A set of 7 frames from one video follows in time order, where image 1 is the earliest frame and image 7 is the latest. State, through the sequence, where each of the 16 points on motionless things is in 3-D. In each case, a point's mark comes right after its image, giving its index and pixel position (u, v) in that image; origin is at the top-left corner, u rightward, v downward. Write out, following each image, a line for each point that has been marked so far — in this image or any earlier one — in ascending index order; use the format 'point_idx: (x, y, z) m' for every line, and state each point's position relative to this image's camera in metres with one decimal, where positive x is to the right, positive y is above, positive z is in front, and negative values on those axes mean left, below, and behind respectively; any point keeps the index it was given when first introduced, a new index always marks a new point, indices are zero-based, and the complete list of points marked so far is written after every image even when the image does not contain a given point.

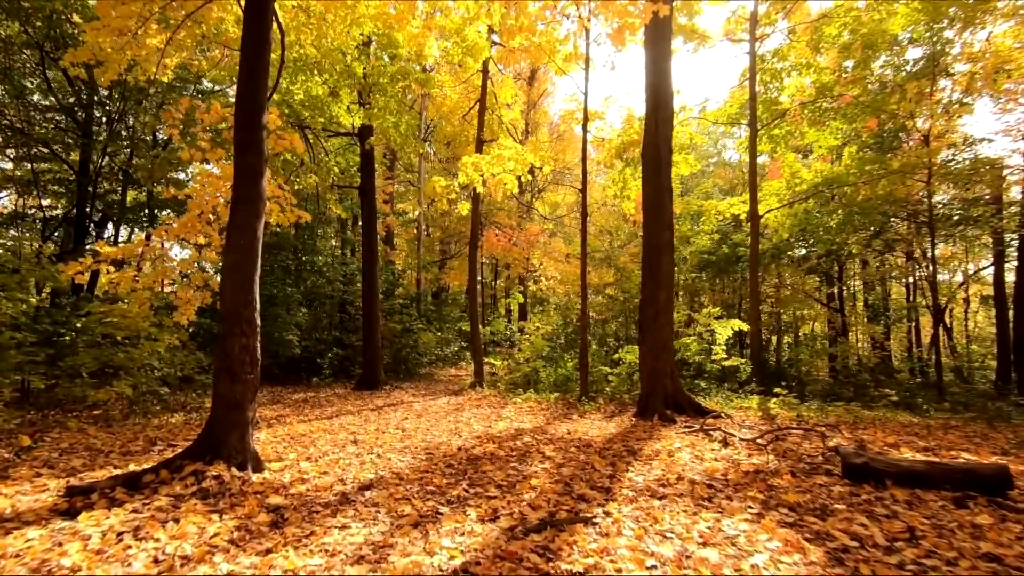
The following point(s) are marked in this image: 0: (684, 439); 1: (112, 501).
0: (+2.1, -1.8, +5.9) m
1: (-2.7, -1.4, +3.3) m
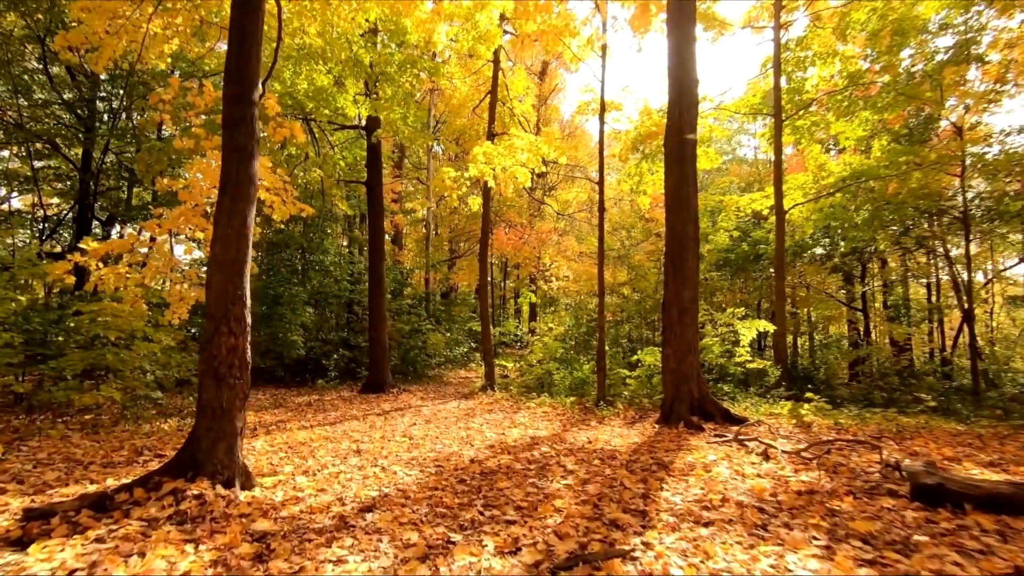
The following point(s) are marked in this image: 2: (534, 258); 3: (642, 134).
0: (+2.3, -1.8, +5.4) m
1: (-2.6, -1.4, +2.8) m
2: (+0.7, +1.0, +16.1) m
3: (+3.0, +3.5, +10.9) m
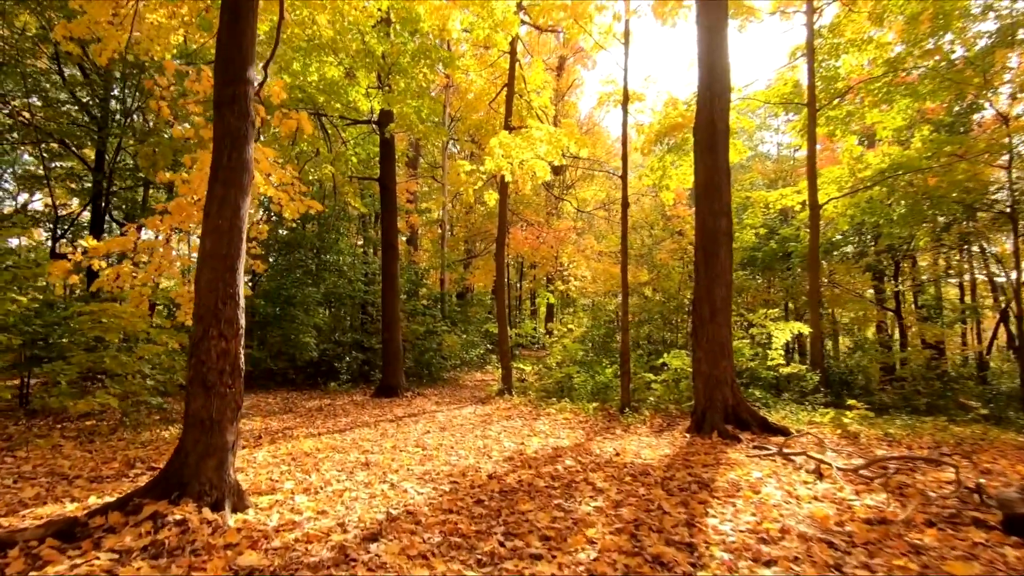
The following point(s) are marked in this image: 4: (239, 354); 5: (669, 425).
0: (+2.5, -1.8, +4.8) m
1: (-2.4, -1.4, +2.5) m
2: (+1.3, +1.0, +15.6) m
3: (+3.3, +3.5, +10.4) m
4: (-1.9, -0.5, +3.4) m
5: (+2.4, -2.1, +7.5) m
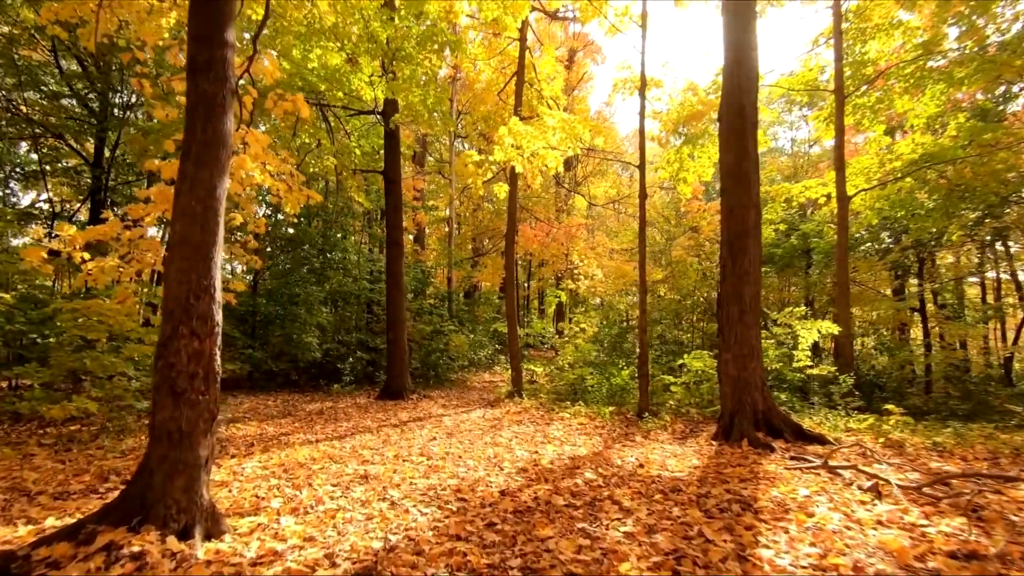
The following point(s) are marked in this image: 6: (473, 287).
0: (+2.6, -1.7, +4.3) m
1: (-2.3, -1.3, +2.0) m
2: (+1.5, +1.0, +15.1) m
3: (+3.5, +3.5, +9.9) m
4: (-1.8, -0.4, +3.0) m
5: (+2.6, -2.1, +7.0) m
6: (-1.6, 0.0, +19.3) m
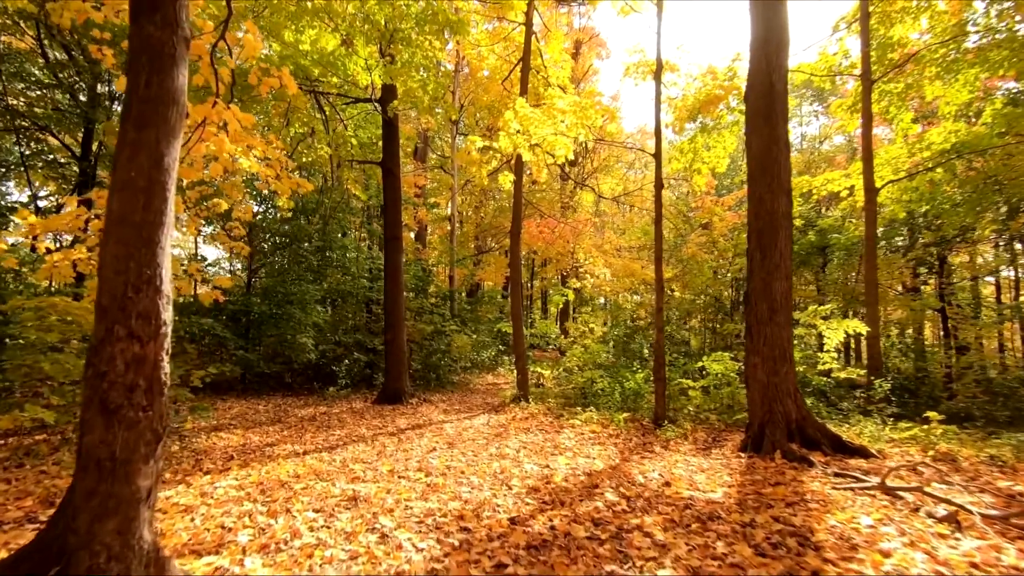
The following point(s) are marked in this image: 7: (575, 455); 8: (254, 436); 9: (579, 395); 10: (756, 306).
0: (+2.7, -1.7, +3.7) m
1: (-2.3, -1.3, +1.4) m
2: (+1.7, +1.0, +14.6) m
3: (+3.7, +3.6, +9.3) m
4: (-1.7, -0.4, +2.4) m
5: (+2.7, -2.0, +6.4) m
6: (-1.4, +0.1, +18.7) m
7: (+0.7, -2.0, +5.7) m
8: (-3.3, -1.9, +6.2) m
9: (+1.3, -2.1, +9.6) m
10: (+3.0, -0.2, +6.0) m
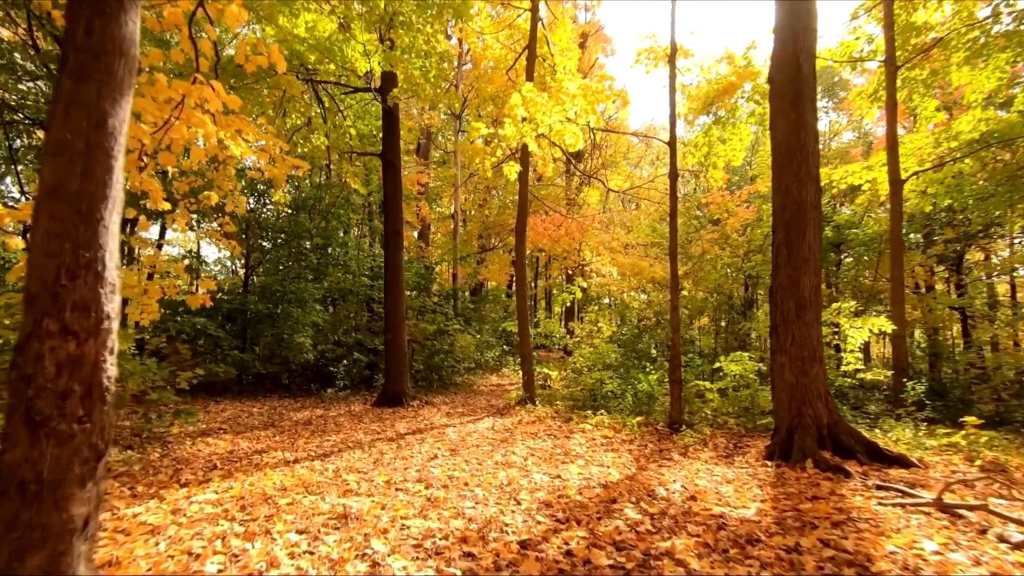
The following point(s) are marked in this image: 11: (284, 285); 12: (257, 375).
0: (+2.8, -1.6, +3.3) m
1: (-2.2, -1.2, +1.0) m
2: (+1.8, +1.1, +14.1) m
3: (+3.8, +3.6, +8.8) m
4: (-1.7, -0.3, +2.0) m
5: (+2.8, -2.0, +6.0) m
6: (-1.2, +0.1, +18.3) m
7: (+0.8, -1.9, +5.3) m
8: (-3.2, -1.8, +5.8) m
9: (+1.5, -2.1, +9.2) m
10: (+3.1, -0.2, +5.5) m
11: (-5.1, +0.1, +10.8) m
12: (-5.4, -1.8, +10.3) m
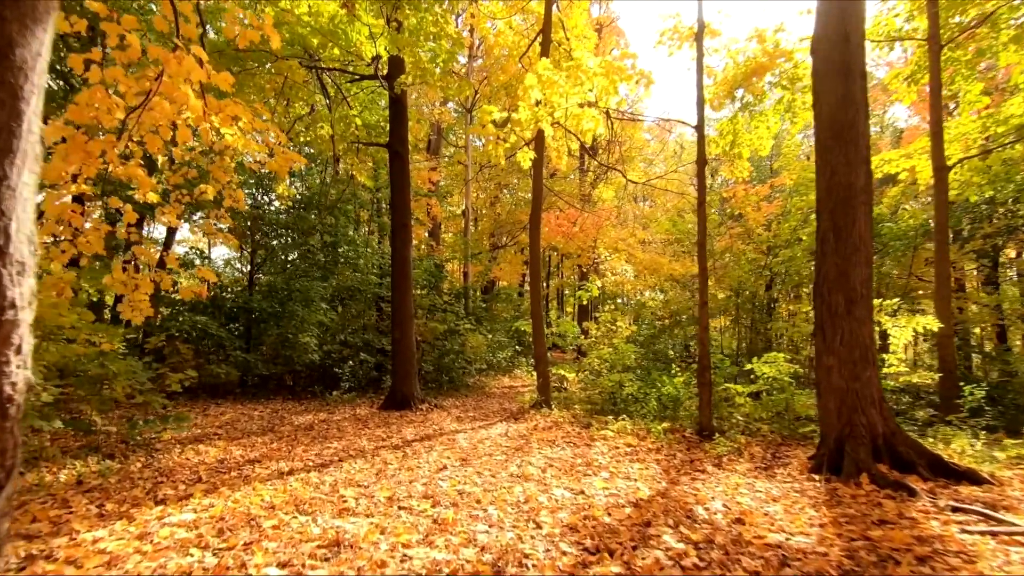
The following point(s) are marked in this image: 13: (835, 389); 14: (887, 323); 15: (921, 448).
0: (+2.9, -1.5, +2.7) m
1: (-2.1, -1.2, +0.6) m
2: (+2.2, +1.2, +13.6) m
3: (+4.0, +3.7, +8.2) m
4: (-1.6, -0.2, +1.5) m
5: (+3.0, -1.9, +5.4) m
6: (-0.8, +0.2, +17.8) m
7: (+1.0, -1.8, +4.7) m
8: (-3.1, -1.8, +5.4) m
9: (+1.7, -2.0, +8.7) m
10: (+3.3, -0.1, +5.0) m
11: (-4.8, +0.1, +10.4) m
12: (-5.2, -1.8, +9.9) m
13: (+3.3, -1.0, +4.9) m
14: (+6.0, -0.5, +7.7) m
15: (+4.0, -1.6, +4.7) m
